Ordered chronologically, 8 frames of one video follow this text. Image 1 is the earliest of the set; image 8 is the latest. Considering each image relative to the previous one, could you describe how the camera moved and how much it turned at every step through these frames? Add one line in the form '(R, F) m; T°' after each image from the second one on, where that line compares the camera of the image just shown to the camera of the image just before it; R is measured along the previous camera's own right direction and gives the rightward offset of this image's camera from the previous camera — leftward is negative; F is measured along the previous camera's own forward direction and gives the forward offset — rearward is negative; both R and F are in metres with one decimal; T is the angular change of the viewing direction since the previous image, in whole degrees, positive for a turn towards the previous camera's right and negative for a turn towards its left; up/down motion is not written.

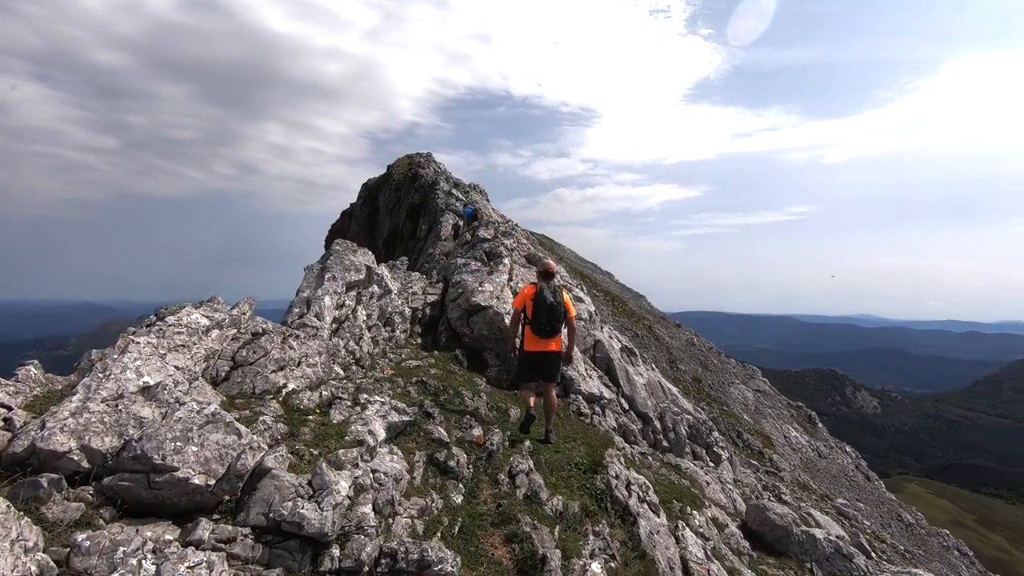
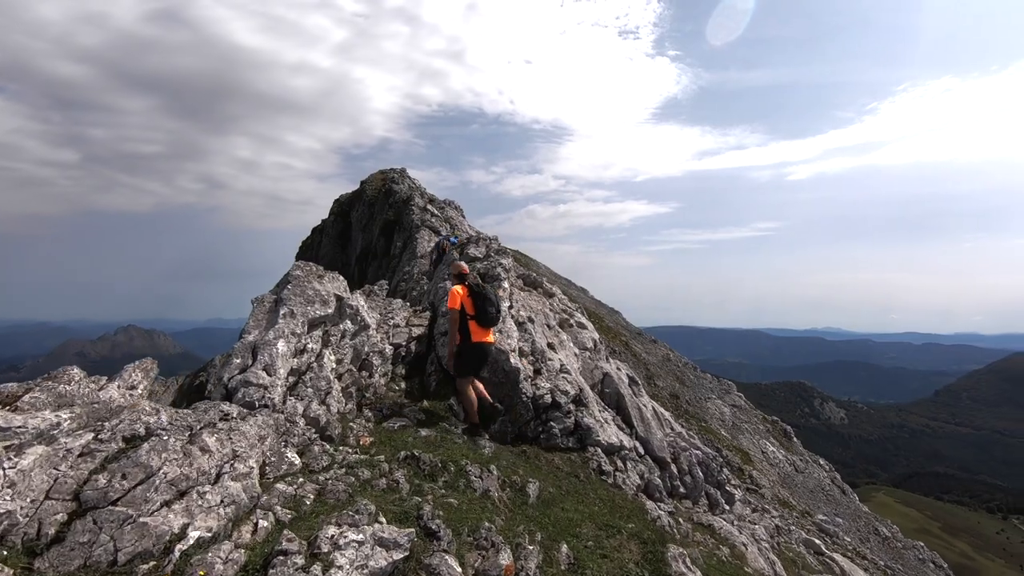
(-1.1, +4.2) m; +3°
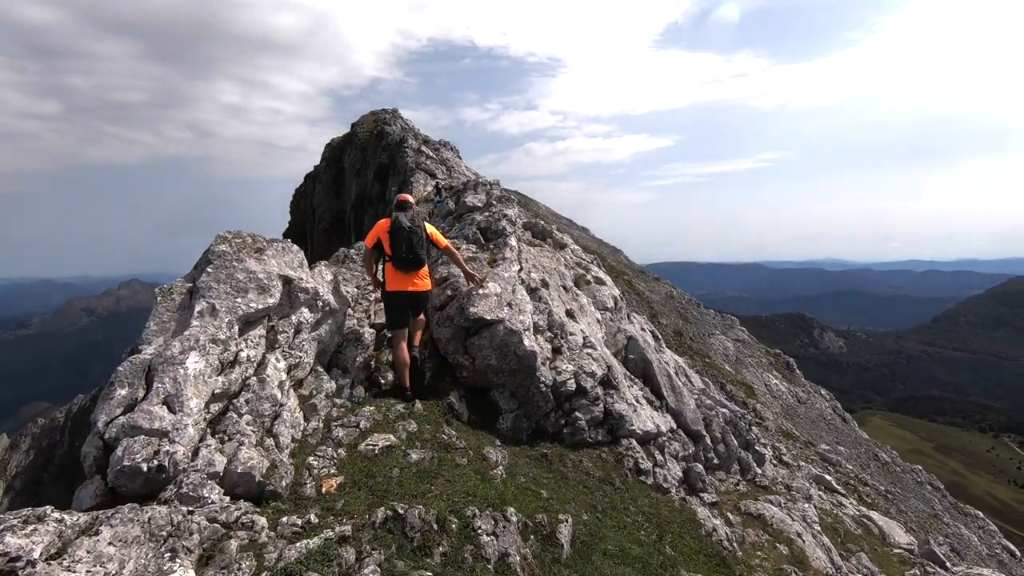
(-0.3, +4.1) m; 0°
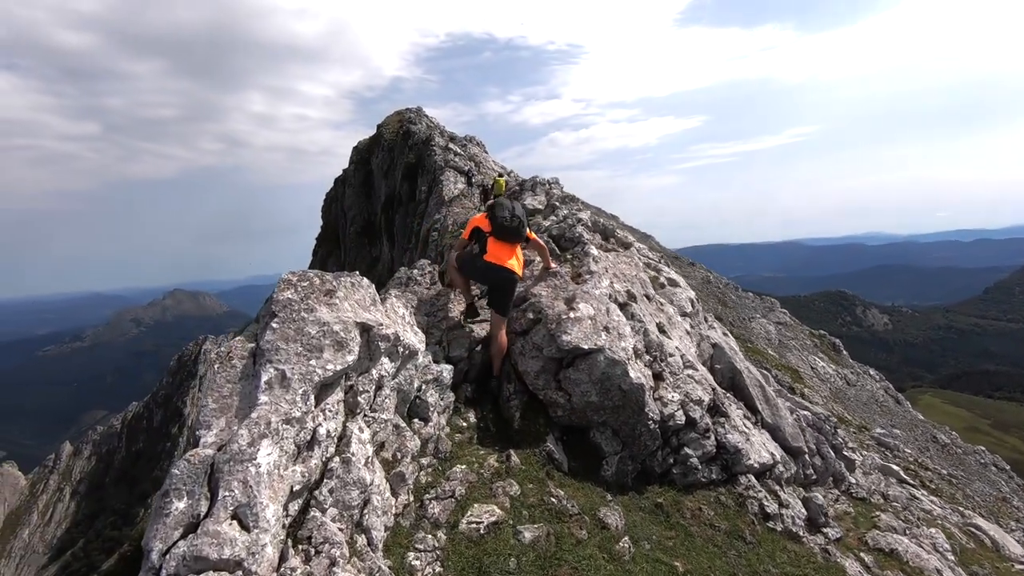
(-1.5, +2.1) m; -3°
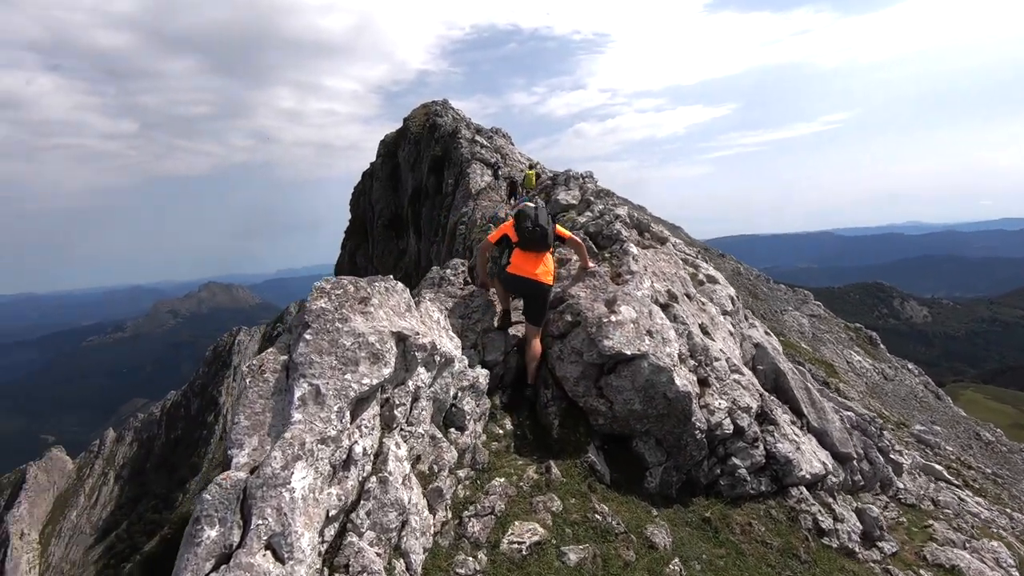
(-0.3, +0.5) m; -3°
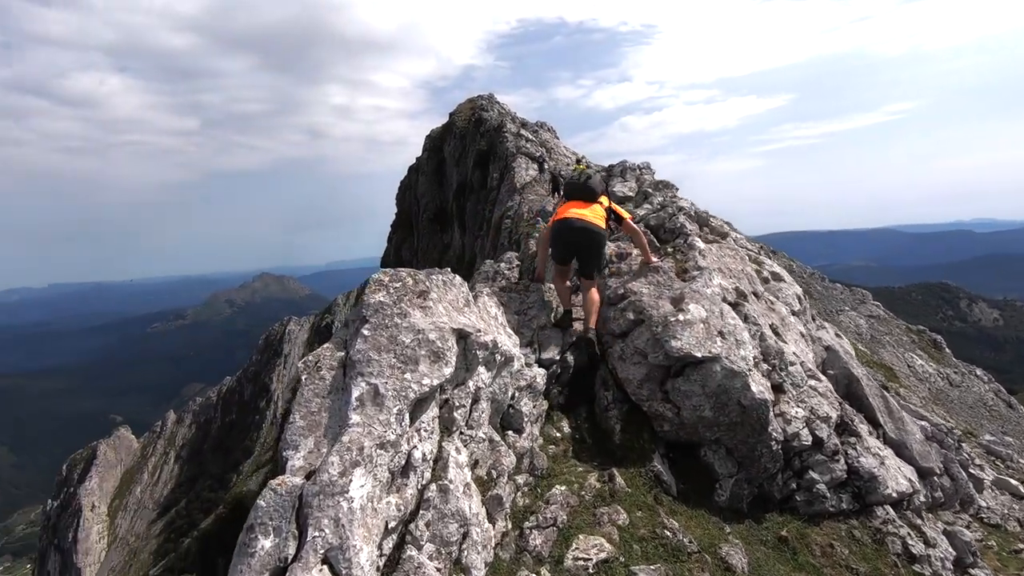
(-0.4, +0.6) m; -4°
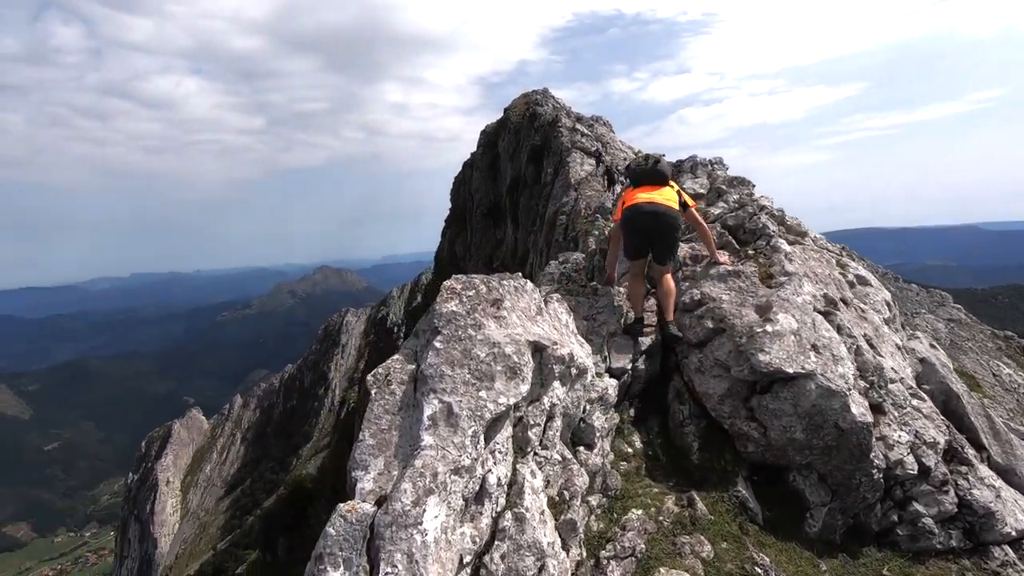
(-0.4, +0.6) m; -5°
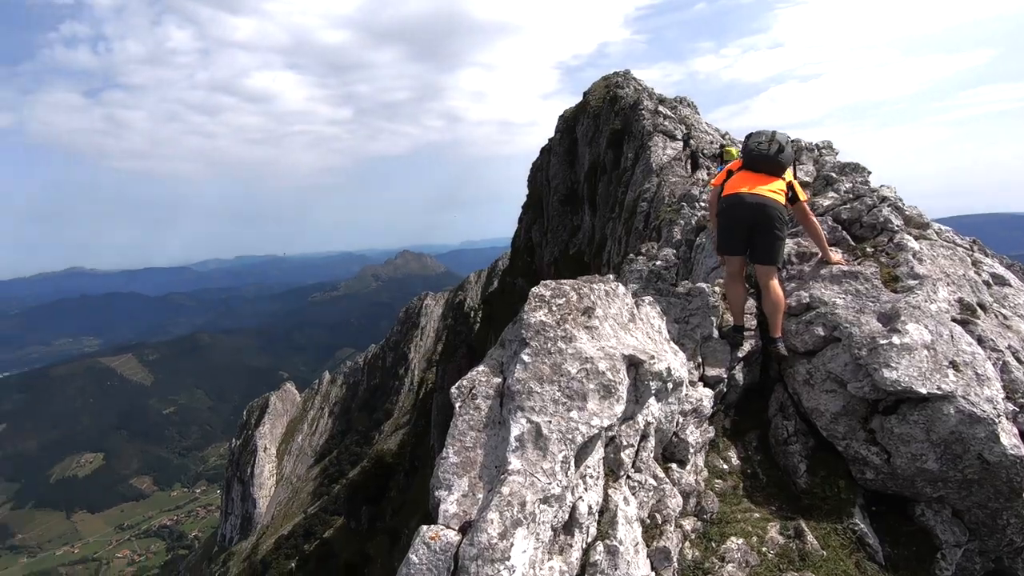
(-0.2, +0.5) m; -8°
